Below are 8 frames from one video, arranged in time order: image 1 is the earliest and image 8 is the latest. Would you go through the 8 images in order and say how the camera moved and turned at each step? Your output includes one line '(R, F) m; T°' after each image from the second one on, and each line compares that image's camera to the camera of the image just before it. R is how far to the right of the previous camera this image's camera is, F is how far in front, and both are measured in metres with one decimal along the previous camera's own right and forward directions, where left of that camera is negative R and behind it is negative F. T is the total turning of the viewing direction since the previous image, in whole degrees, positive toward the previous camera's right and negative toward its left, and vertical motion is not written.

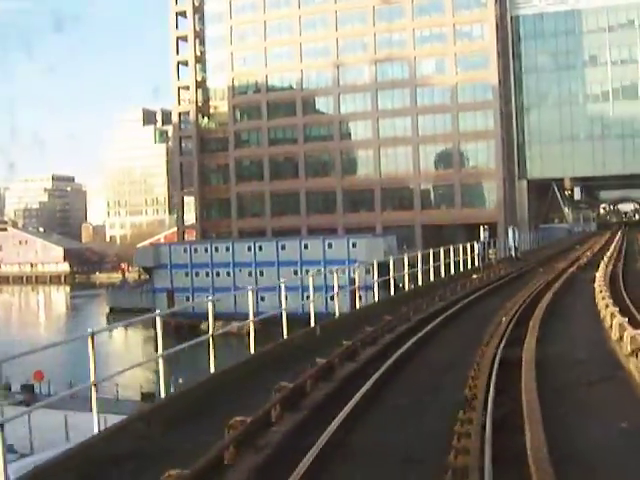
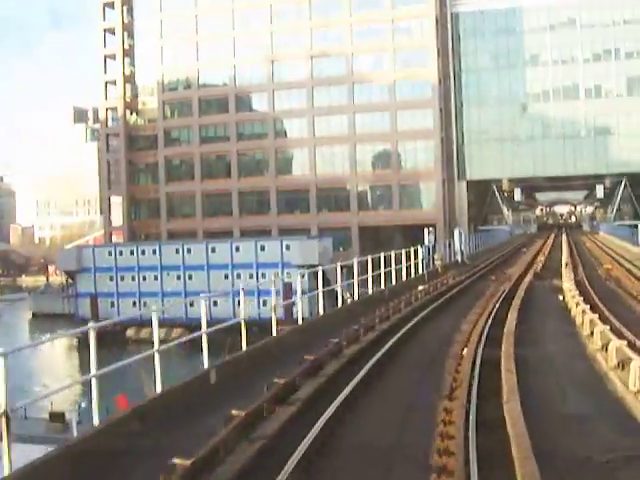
(+0.3, +2.8) m; +4°
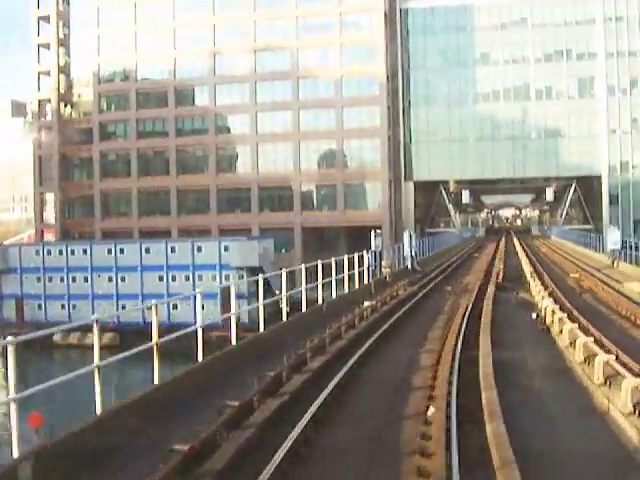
(+0.2, +2.7) m; +3°
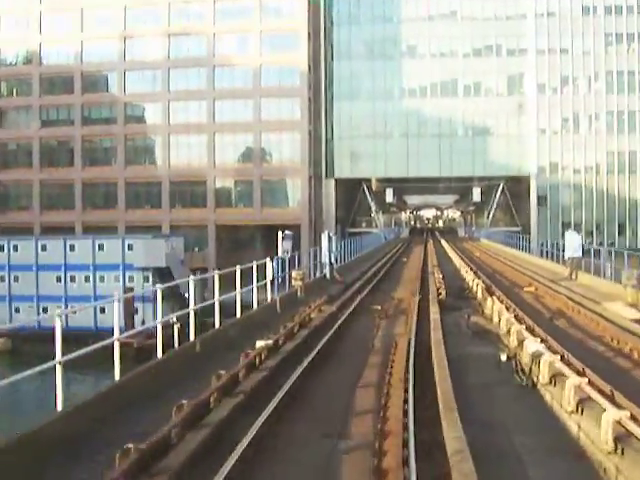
(+0.4, +3.9) m; +4°
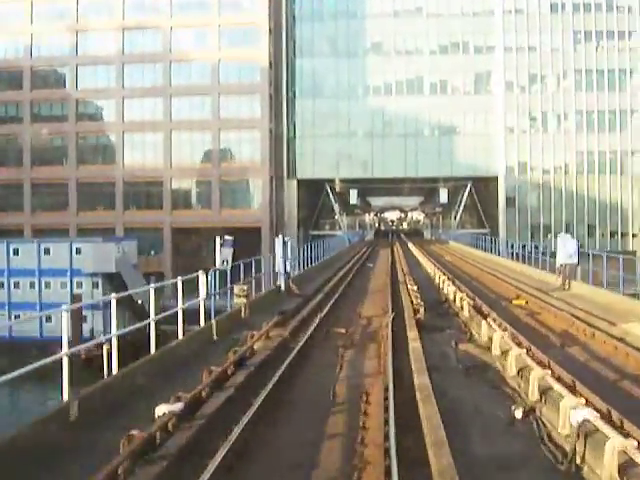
(+0.1, +2.5) m; +2°
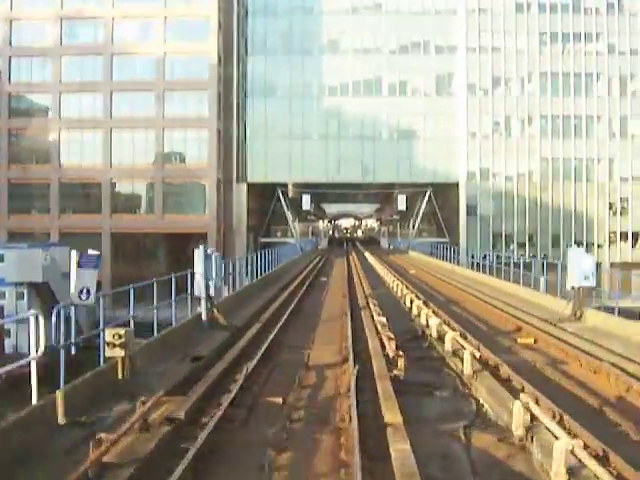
(+0.2, +3.7) m; +3°
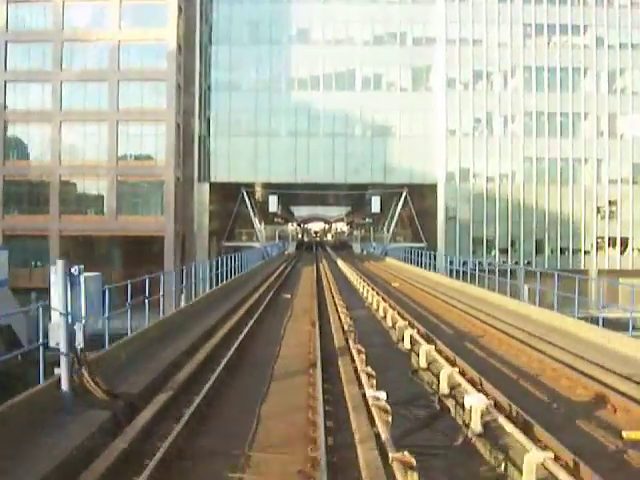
(+0.1, +4.4) m; +2°
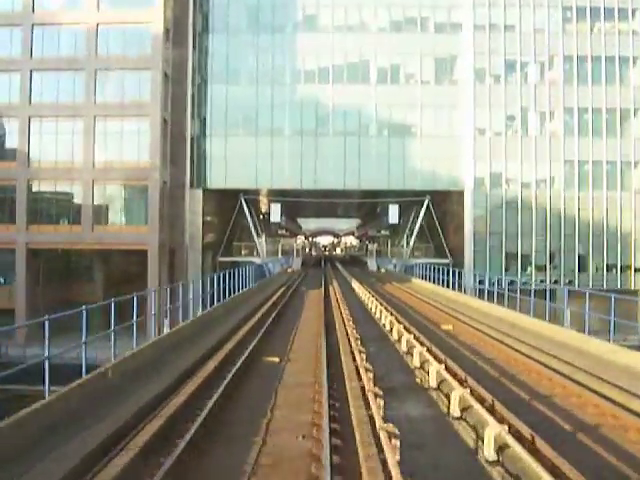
(0.0, +7.4) m; 0°
